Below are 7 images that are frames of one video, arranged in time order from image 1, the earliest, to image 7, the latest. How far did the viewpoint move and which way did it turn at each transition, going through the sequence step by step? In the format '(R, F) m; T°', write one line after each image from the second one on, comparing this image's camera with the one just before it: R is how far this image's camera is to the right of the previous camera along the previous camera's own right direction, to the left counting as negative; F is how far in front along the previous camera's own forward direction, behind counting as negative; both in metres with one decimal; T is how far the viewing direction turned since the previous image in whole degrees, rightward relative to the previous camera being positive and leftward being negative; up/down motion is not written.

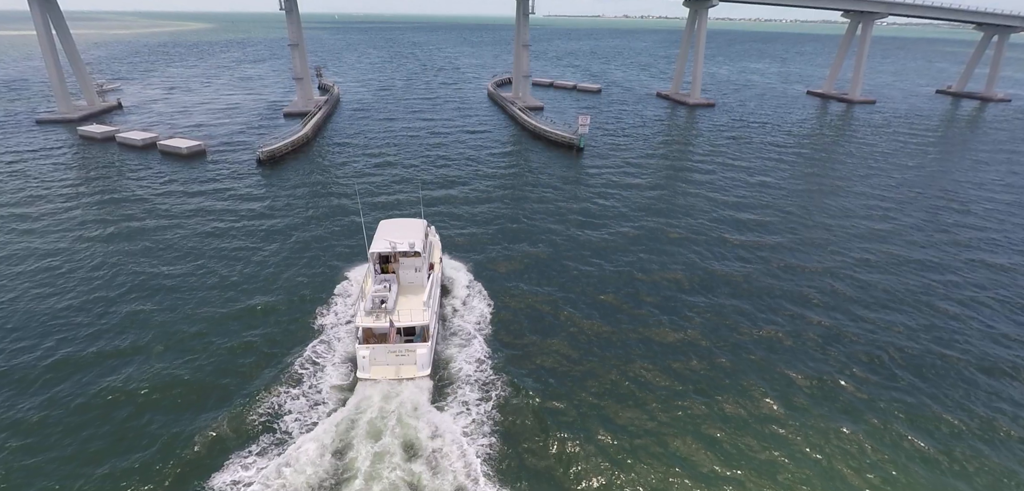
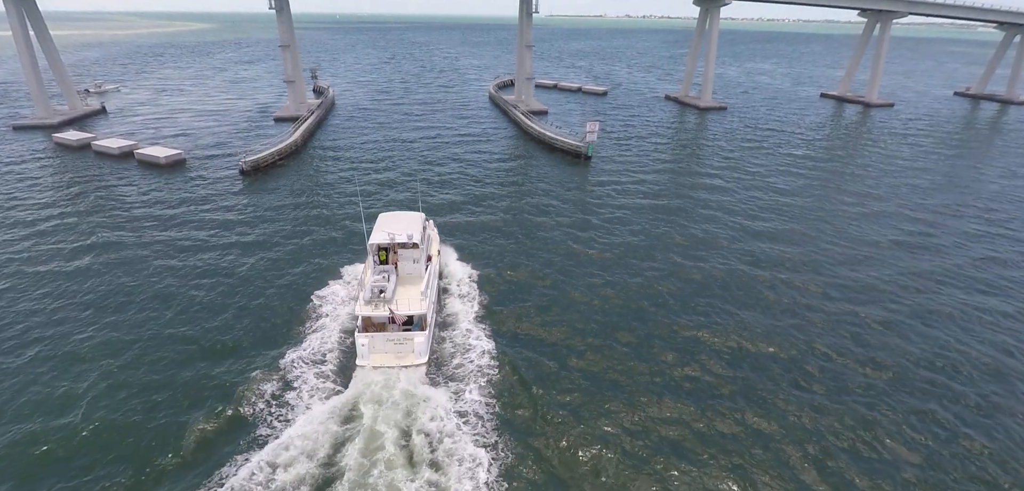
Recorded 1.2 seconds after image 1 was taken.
(+0.1, +3.4) m; 0°
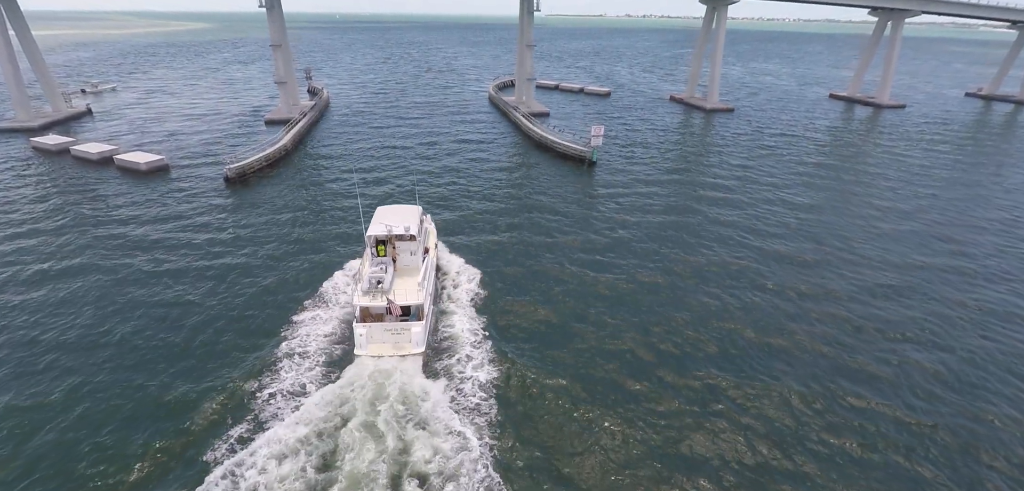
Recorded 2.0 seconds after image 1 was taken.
(-0.1, +2.5) m; 0°
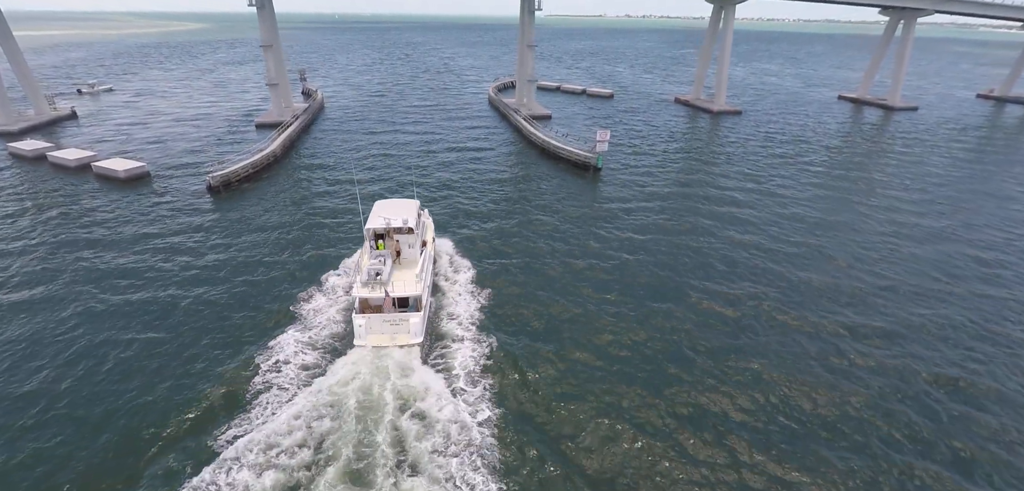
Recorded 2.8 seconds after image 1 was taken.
(-0.1, +2.4) m; 0°
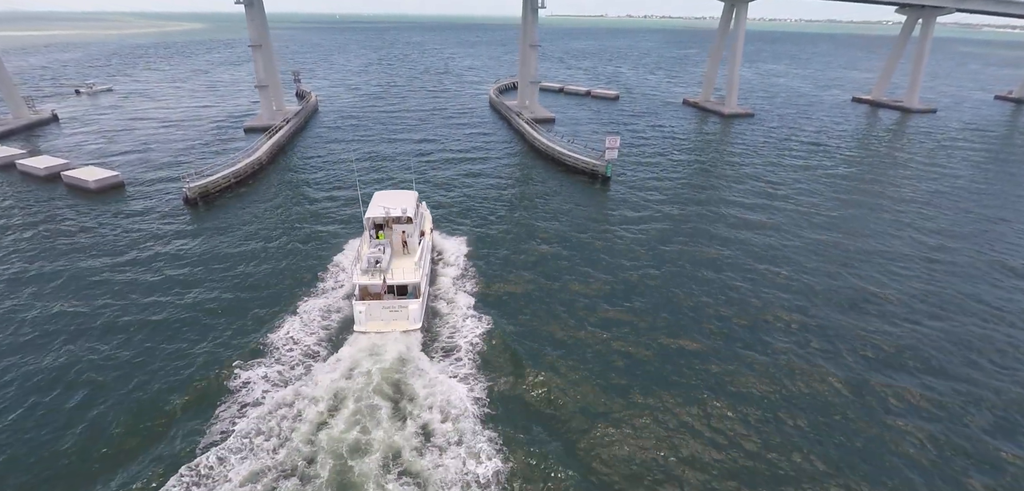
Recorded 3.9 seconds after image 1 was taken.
(-0.2, +3.1) m; 0°
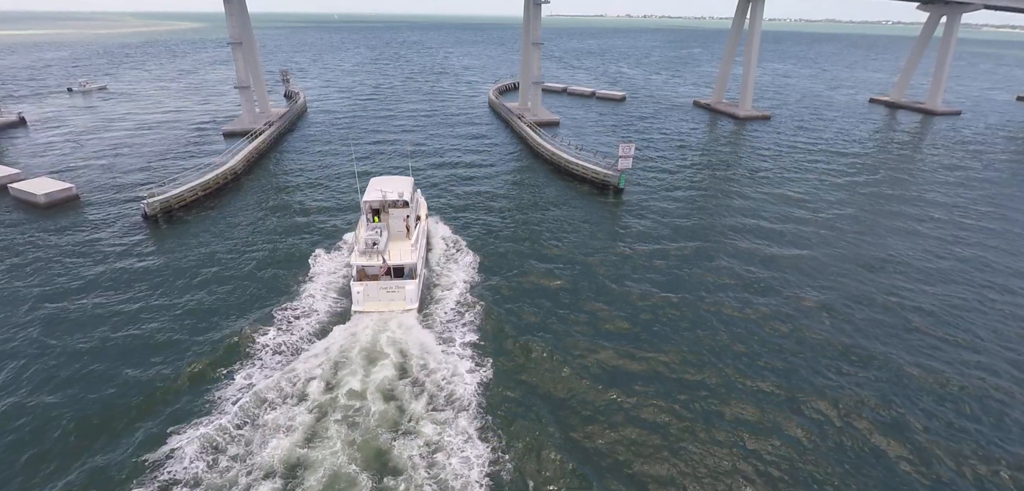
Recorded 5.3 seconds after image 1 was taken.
(-0.3, +4.2) m; 0°
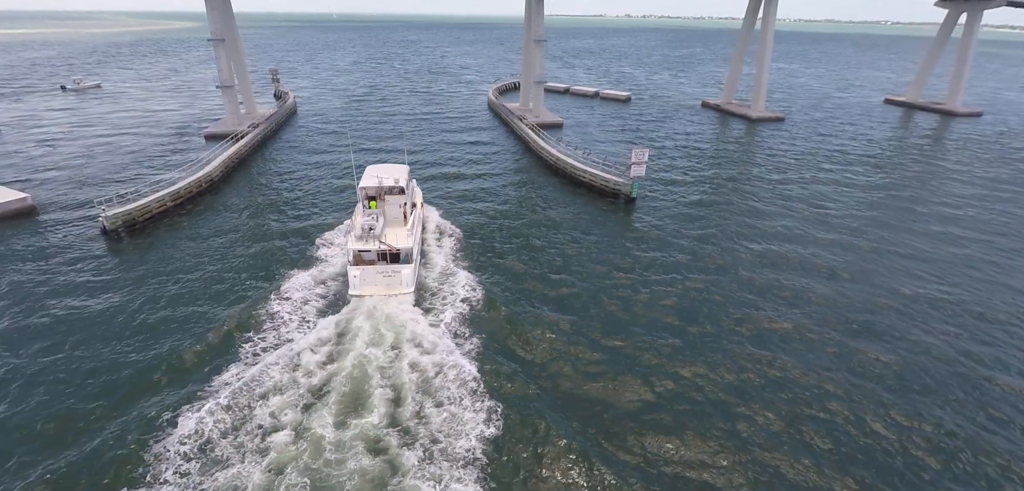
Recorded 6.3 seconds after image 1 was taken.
(-0.2, +3.3) m; 0°
